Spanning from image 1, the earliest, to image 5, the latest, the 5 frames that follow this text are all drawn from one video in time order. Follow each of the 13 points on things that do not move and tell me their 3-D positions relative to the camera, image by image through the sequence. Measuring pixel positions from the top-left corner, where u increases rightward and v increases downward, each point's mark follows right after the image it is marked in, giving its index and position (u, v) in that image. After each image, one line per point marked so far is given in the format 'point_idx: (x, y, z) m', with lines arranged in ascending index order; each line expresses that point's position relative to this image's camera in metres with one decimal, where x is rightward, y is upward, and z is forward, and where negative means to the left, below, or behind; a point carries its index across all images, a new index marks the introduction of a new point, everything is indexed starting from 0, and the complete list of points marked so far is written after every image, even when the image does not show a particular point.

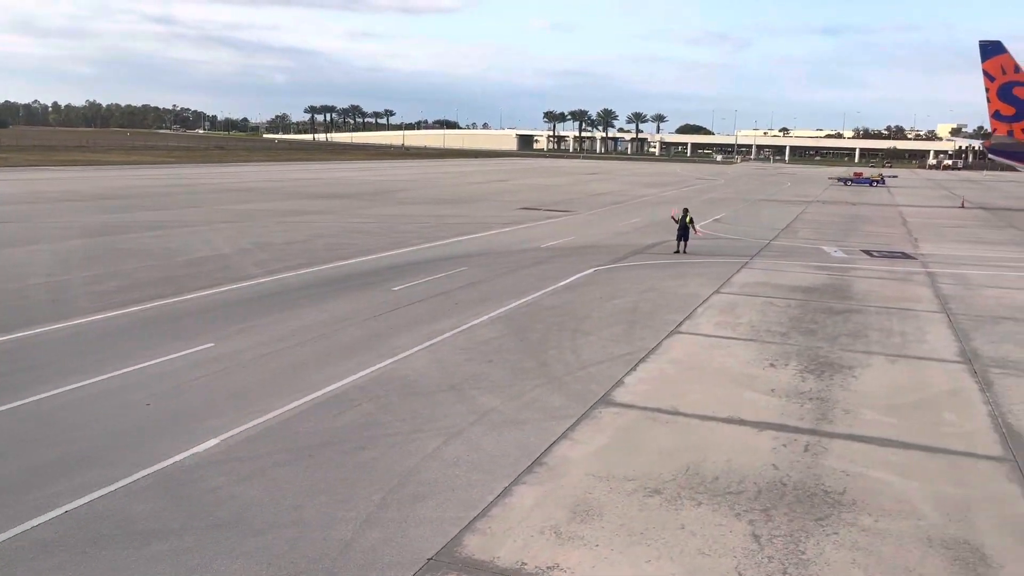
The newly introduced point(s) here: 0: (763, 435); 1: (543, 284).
0: (+2.4, -1.4, +8.0) m
1: (+0.6, +0.1, +16.5) m
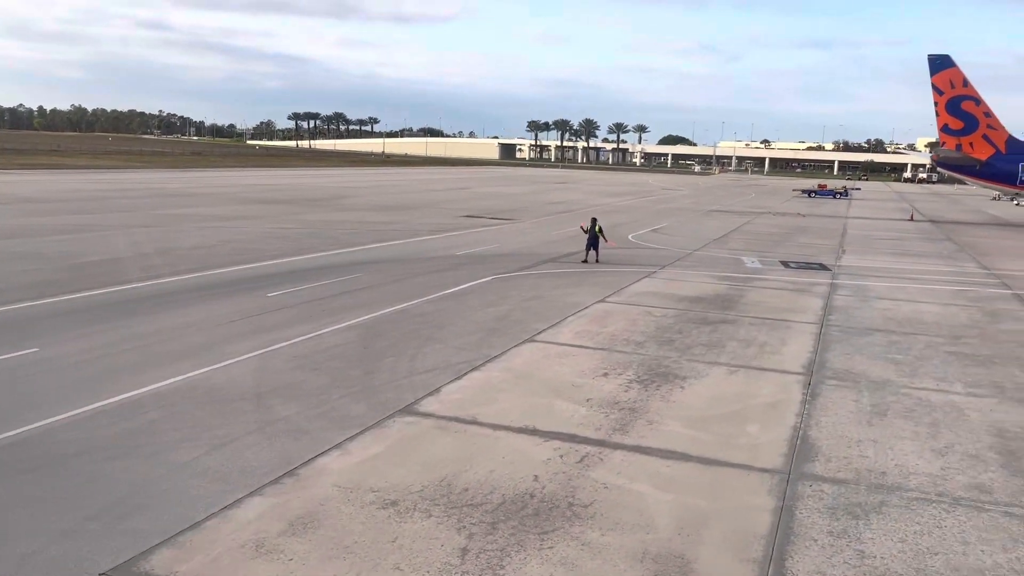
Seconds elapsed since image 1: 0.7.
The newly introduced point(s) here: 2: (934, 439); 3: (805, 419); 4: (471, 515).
0: (+0.3, -1.5, +7.9) m
1: (-1.7, -0.1, +16.4) m
2: (+4.3, -1.6, +8.6) m
3: (+3.2, -1.4, +9.1) m
4: (-0.3, -1.7, +6.3) m
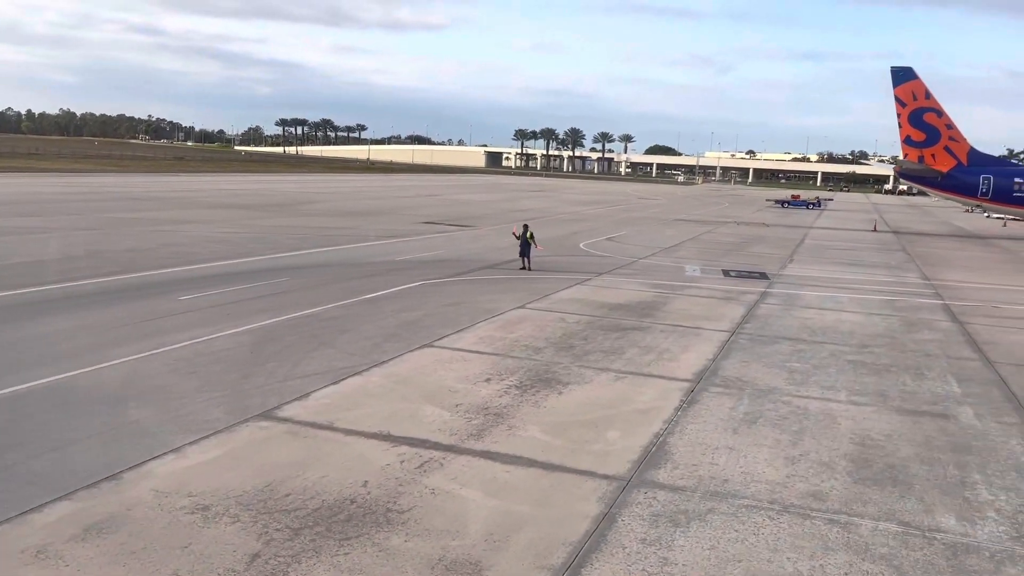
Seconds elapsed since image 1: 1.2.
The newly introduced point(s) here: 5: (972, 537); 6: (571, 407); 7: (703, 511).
0: (-1.1, -1.5, +7.8) m
1: (-3.2, -0.2, +16.3) m
2: (+2.8, -1.6, +8.6) m
3: (+1.7, -1.5, +9.1) m
4: (-1.7, -1.7, +6.2) m
5: (+3.6, -1.9, +6.6) m
6: (+0.7, -1.4, +9.6) m
7: (+1.6, -1.8, +6.9) m
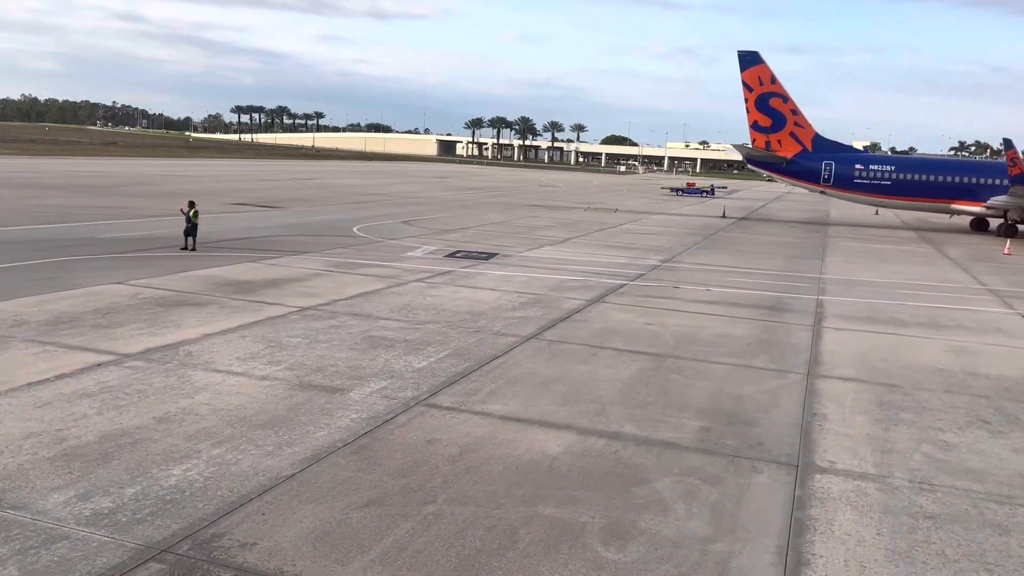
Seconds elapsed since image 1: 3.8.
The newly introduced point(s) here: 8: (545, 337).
0: (-8.2, -1.2, +7.0) m
1: (-10.7, +0.3, +15.3) m
2: (-4.2, -1.3, +8.0) m
3: (-5.4, -1.1, +8.4) m
4: (-8.7, -1.4, +5.4) m
5: (-3.4, -1.6, +6.0) m
6: (-6.4, -1.0, +8.9) m
7: (-5.4, -1.5, +6.2) m
8: (+0.6, -0.8, +13.1) m
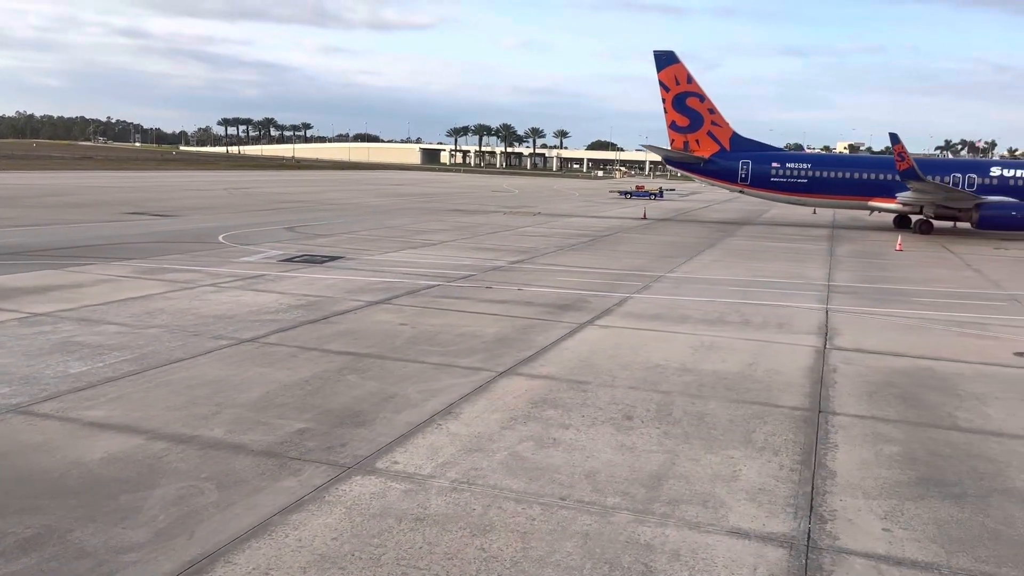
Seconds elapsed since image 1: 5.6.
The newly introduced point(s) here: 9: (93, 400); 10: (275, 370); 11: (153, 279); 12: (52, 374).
0: (-12.3, -1.3, +6.4) m
1: (-15.0, +0.1, +14.8) m
2: (-8.4, -1.3, +7.5) m
3: (-9.6, -1.2, +7.9) m
4: (-12.8, -1.5, +4.8) m
5: (-7.5, -1.6, +5.5) m
6: (-10.6, -1.1, +8.4) m
7: (-9.5, -1.5, +5.7) m
8: (-3.7, -0.8, +12.7) m
9: (-4.6, -1.2, +9.3) m
10: (-3.0, -1.1, +11.0) m
11: (-7.7, +0.2, +18.2) m
12: (-5.5, -1.1, +10.3) m
